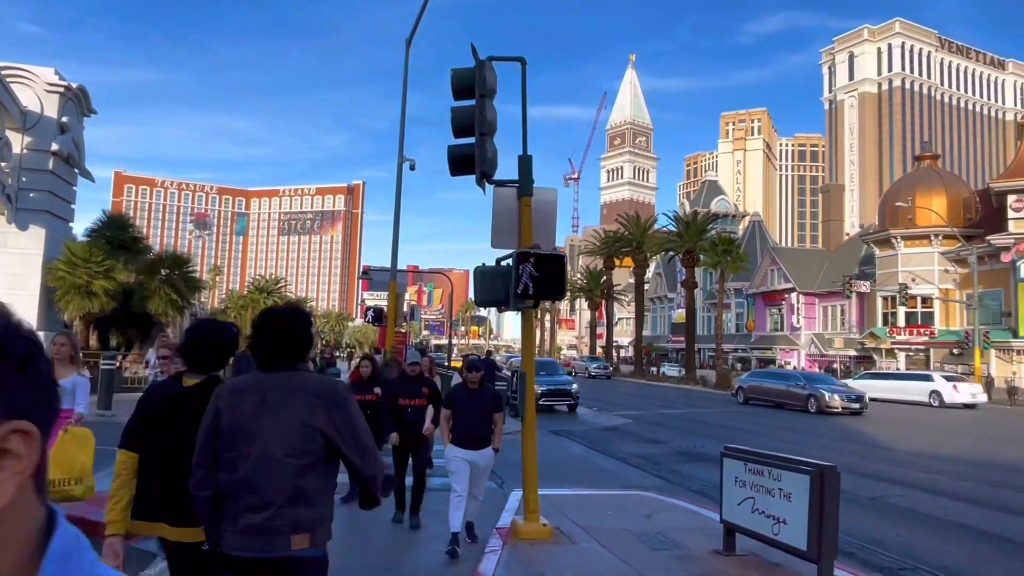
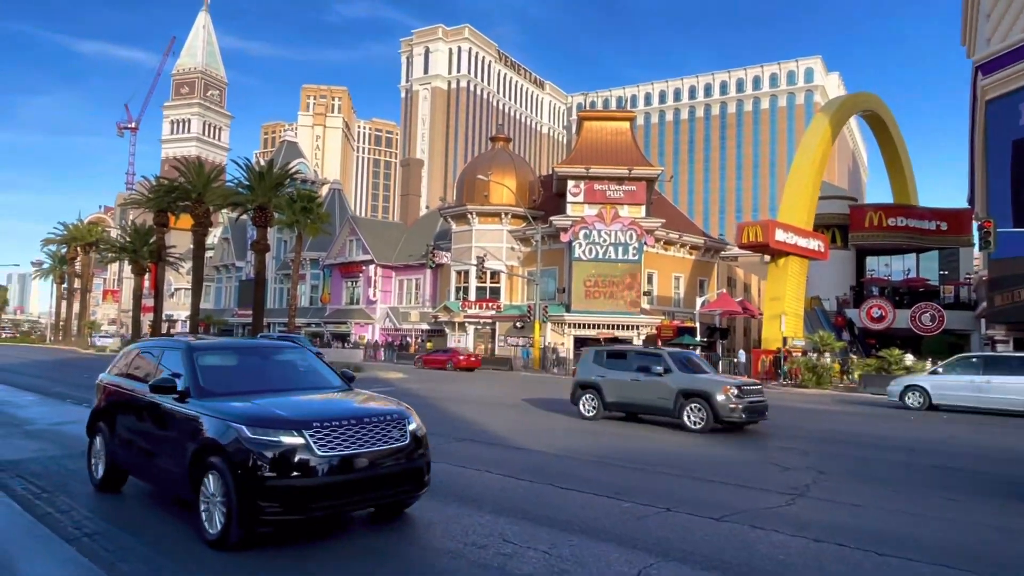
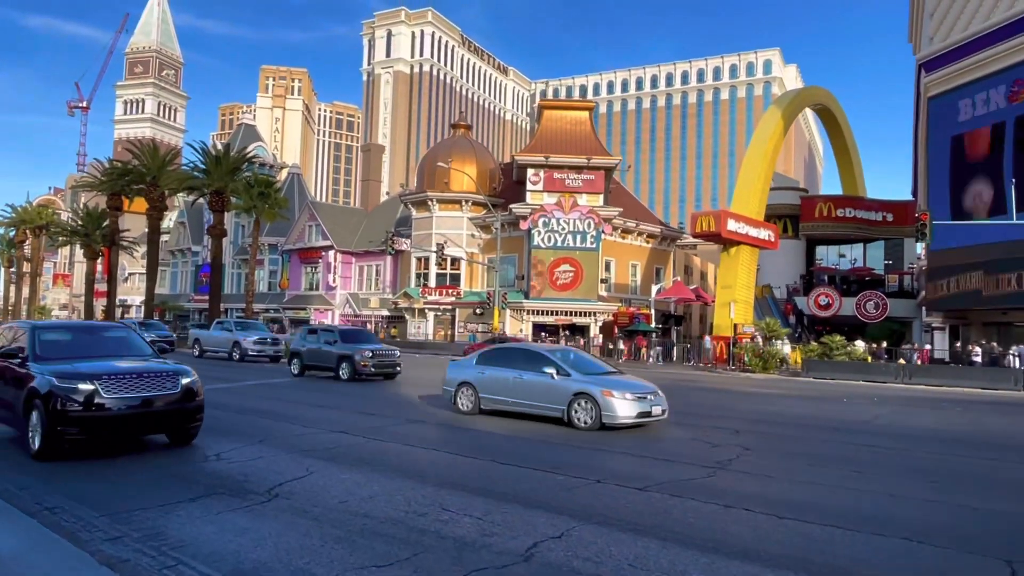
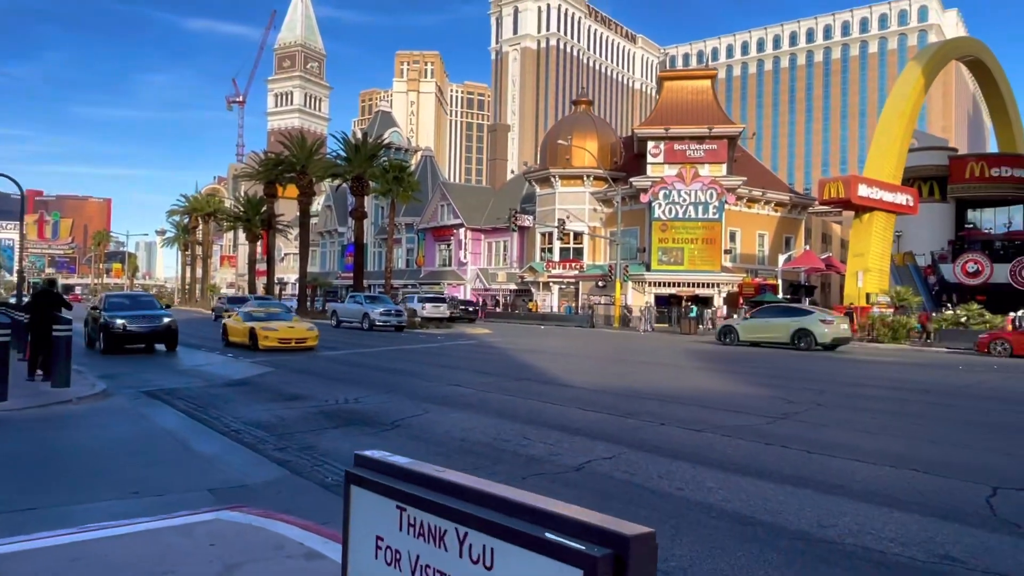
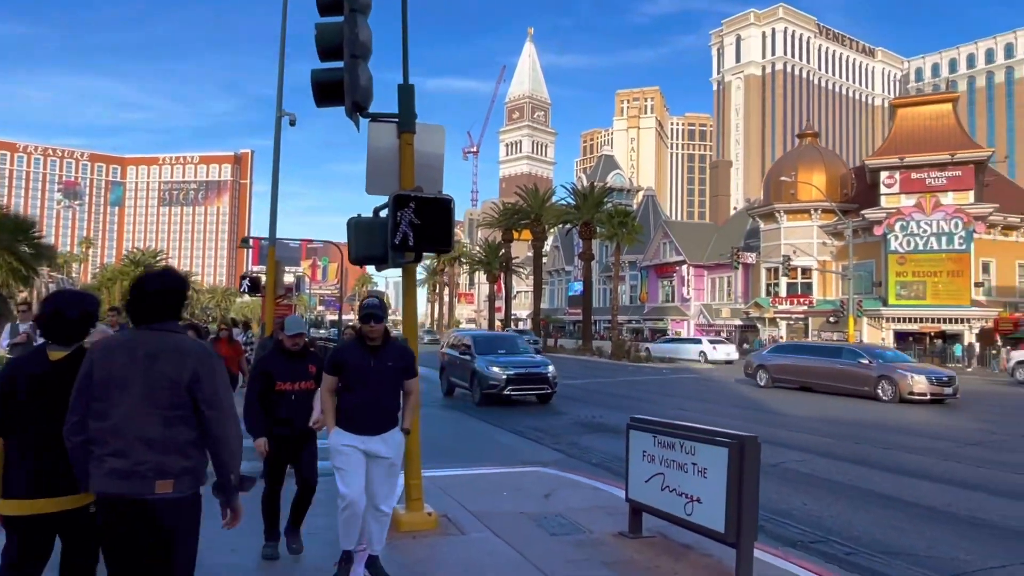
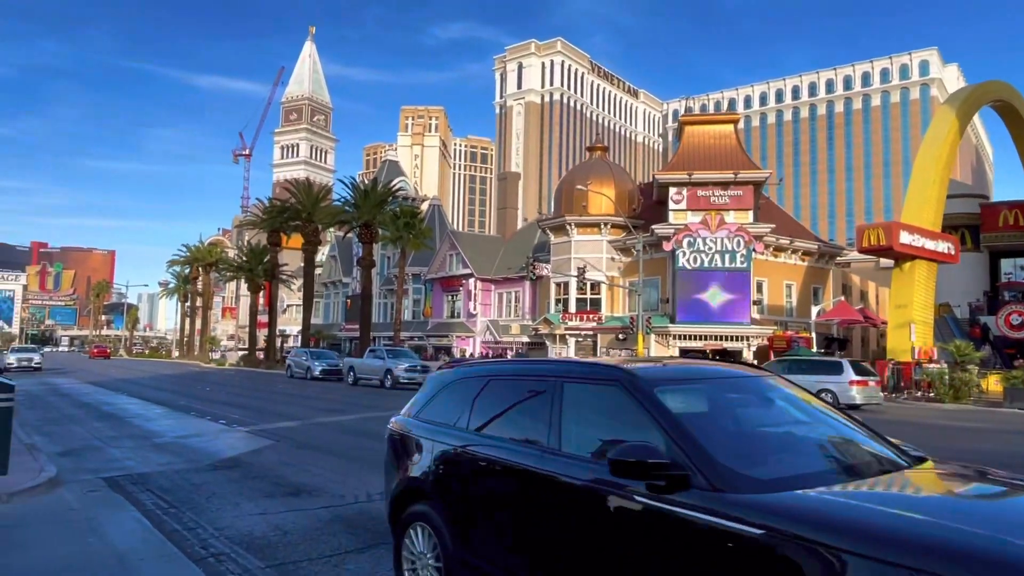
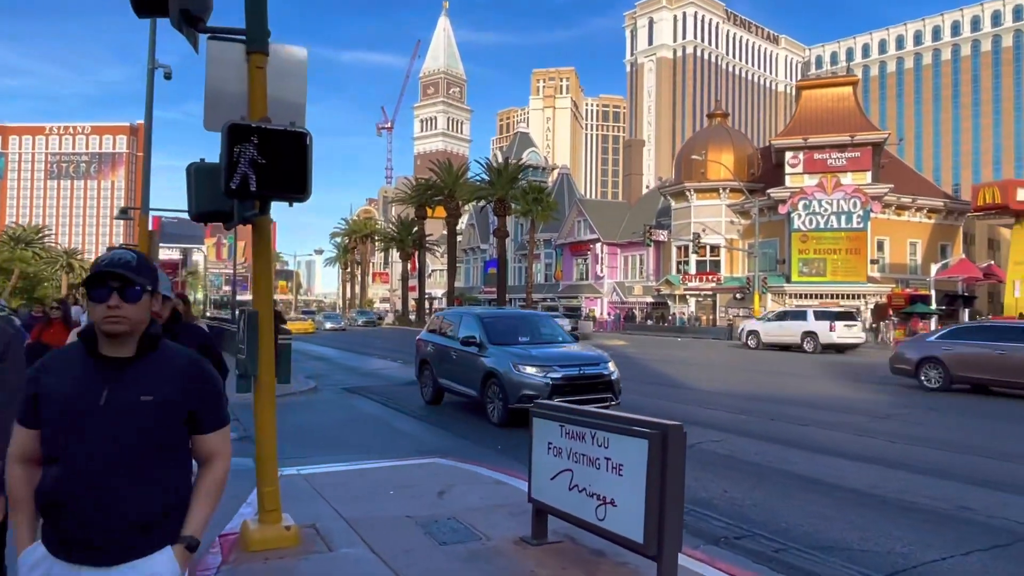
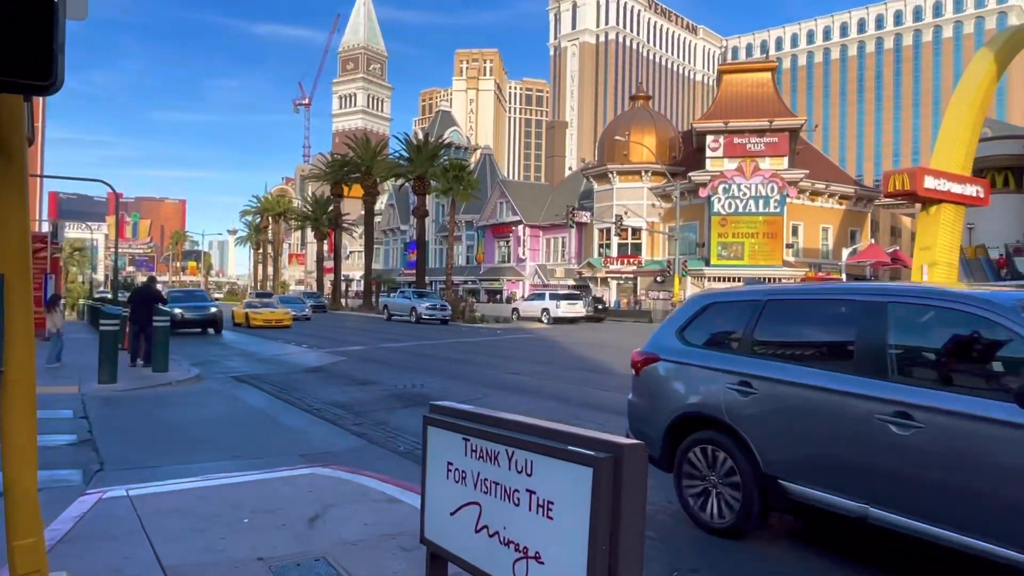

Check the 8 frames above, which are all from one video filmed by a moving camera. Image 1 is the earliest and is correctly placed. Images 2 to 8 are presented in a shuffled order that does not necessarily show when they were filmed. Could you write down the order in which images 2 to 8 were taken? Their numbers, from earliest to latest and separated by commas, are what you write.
5, 7, 8, 4, 3, 2, 6
